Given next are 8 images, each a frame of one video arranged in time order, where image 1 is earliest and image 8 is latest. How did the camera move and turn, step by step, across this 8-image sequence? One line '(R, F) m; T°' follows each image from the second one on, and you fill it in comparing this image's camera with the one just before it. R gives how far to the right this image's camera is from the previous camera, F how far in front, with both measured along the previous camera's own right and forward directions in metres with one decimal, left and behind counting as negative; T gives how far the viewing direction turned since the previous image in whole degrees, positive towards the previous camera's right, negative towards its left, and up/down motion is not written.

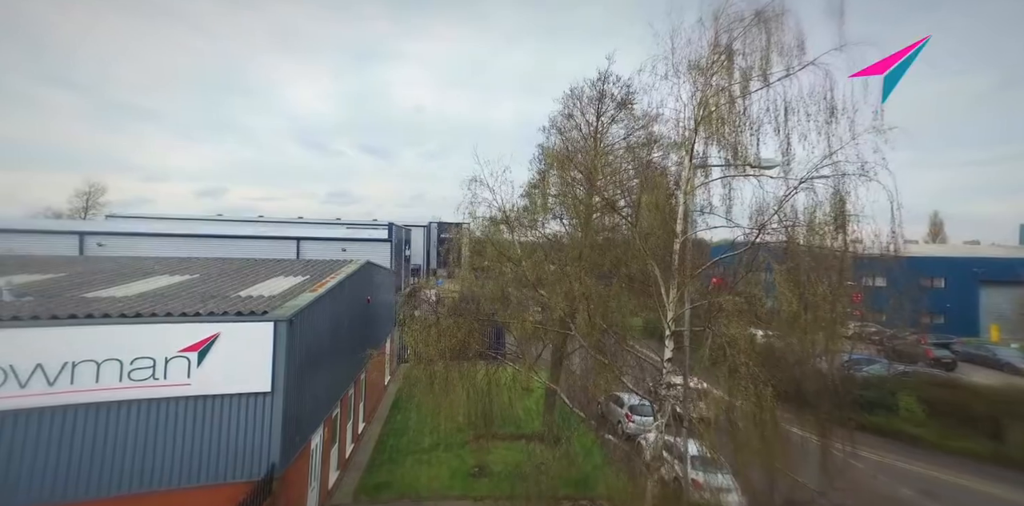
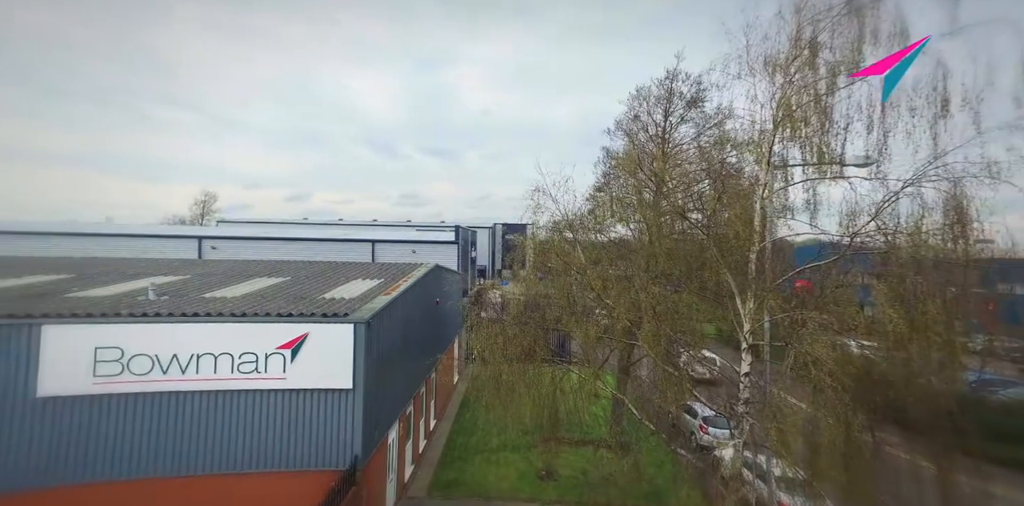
(0.0, +0.1) m; -8°
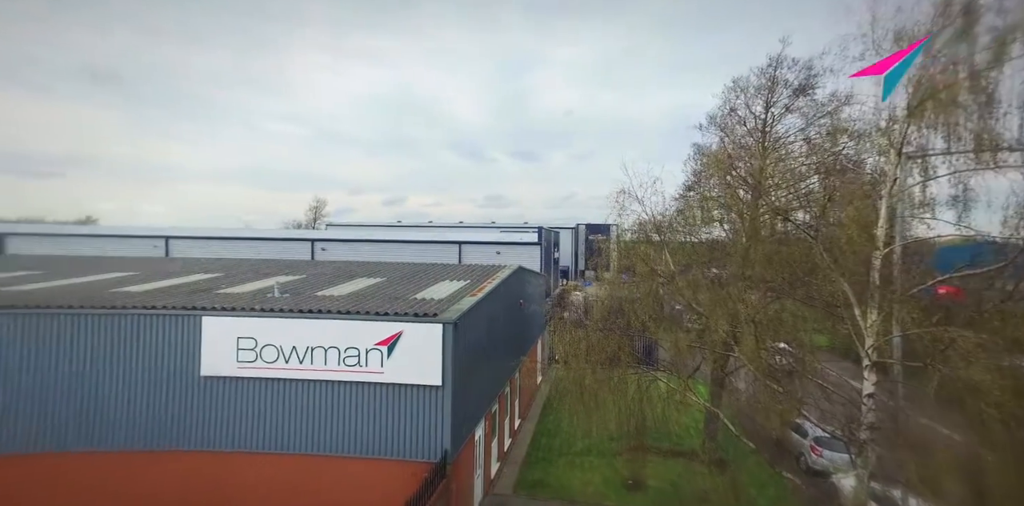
(0.0, +0.1) m; -10°
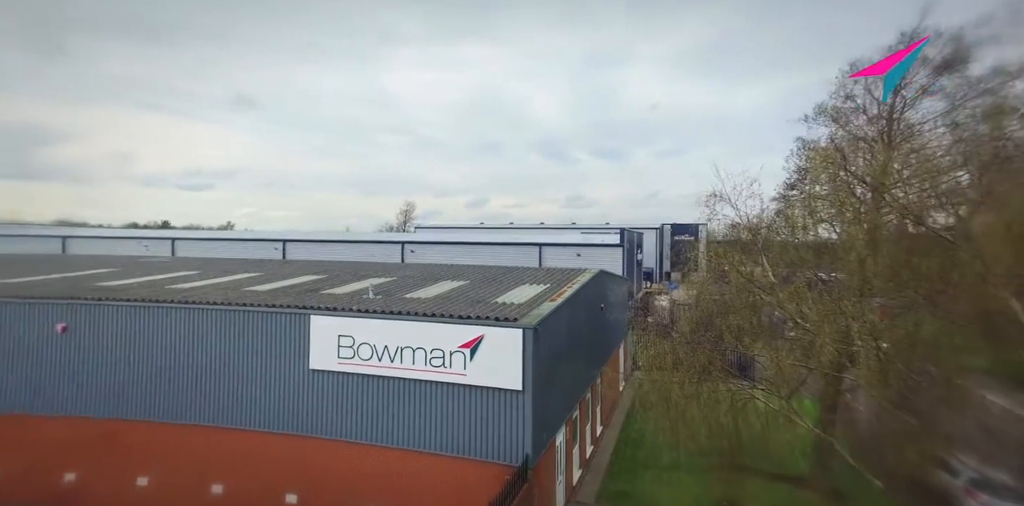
(0.0, +0.3) m; -10°
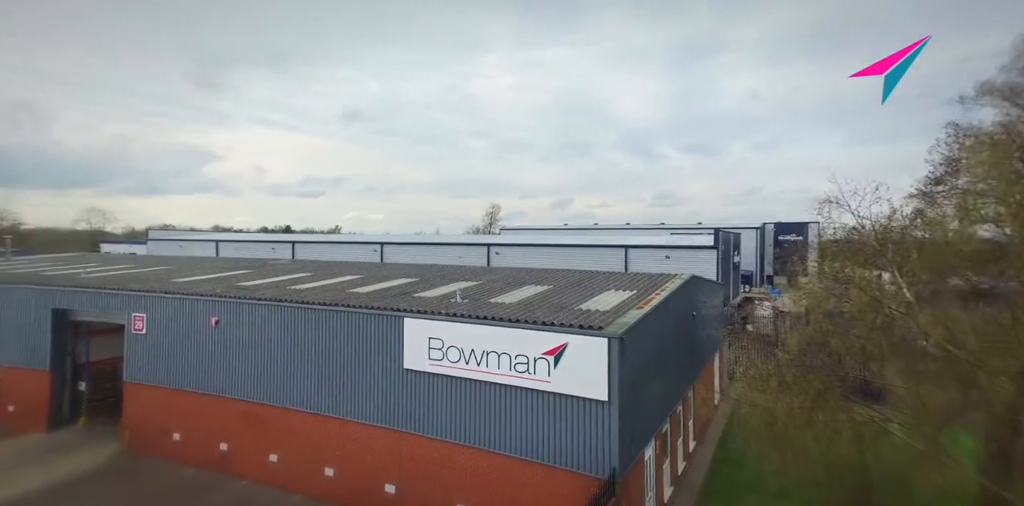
(+0.1, +0.4) m; -10°
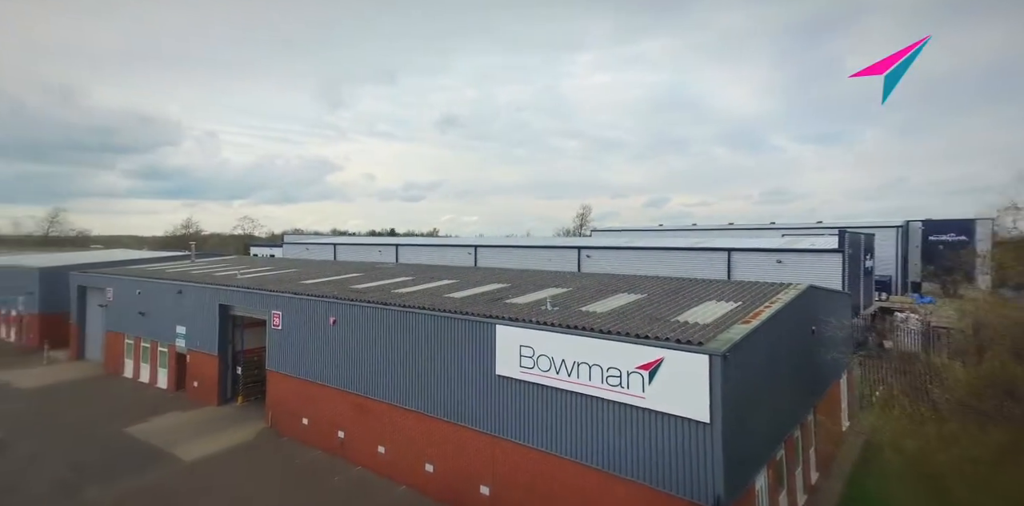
(+0.2, +0.6) m; -11°
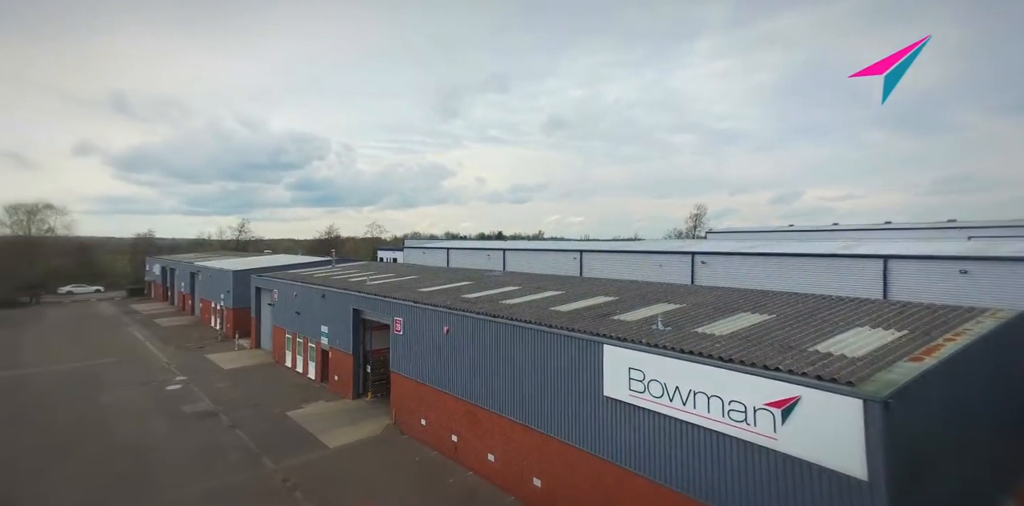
(+0.4, +1.2) m; -13°
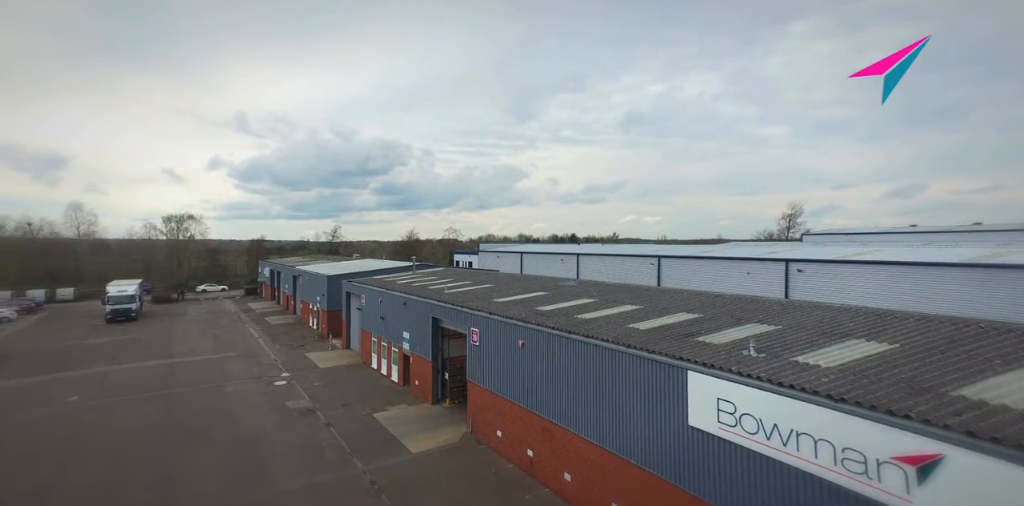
(+0.4, +1.3) m; -9°
